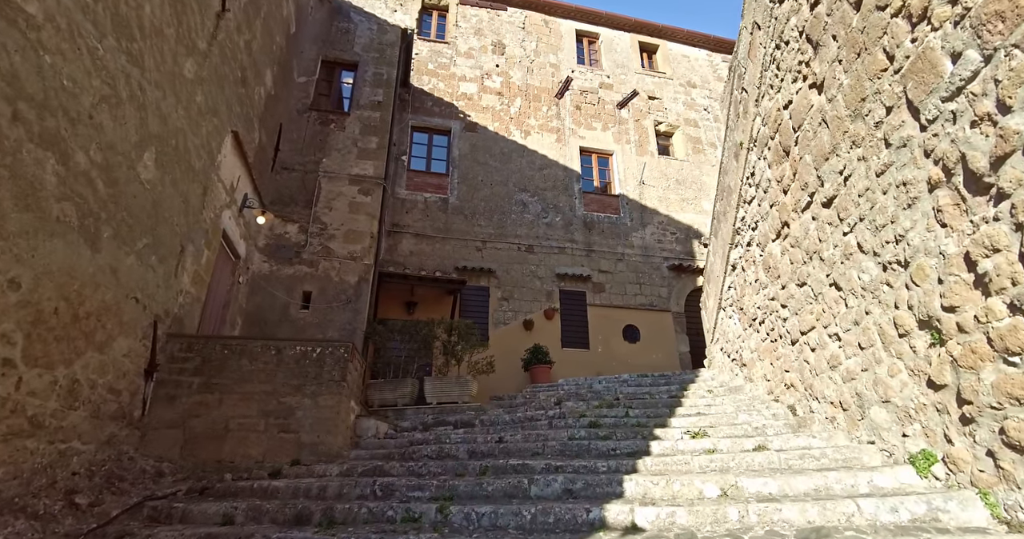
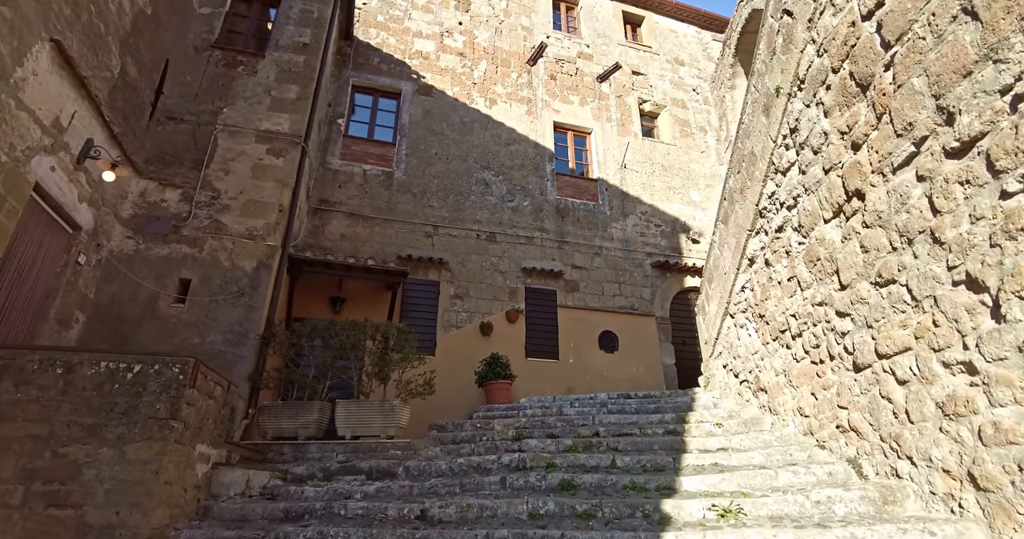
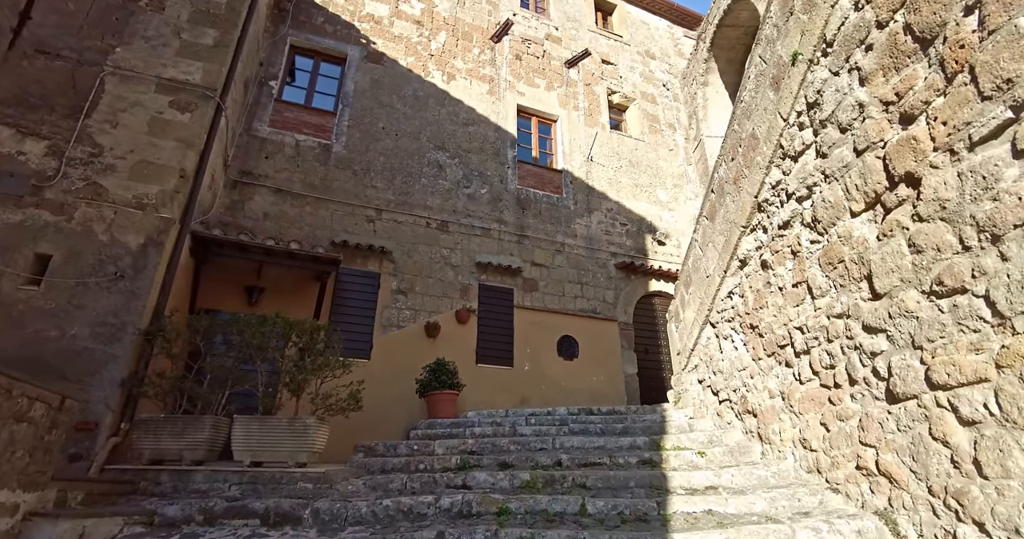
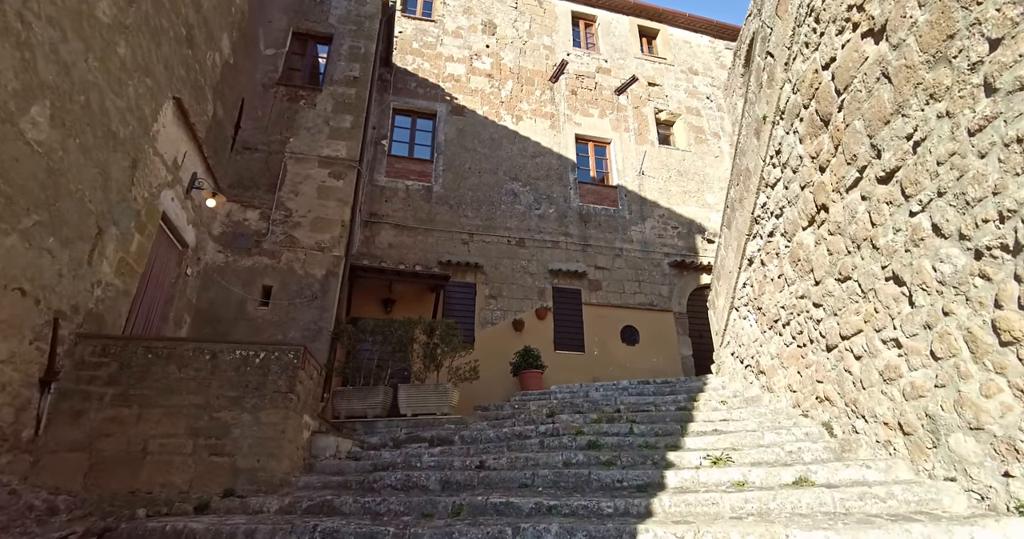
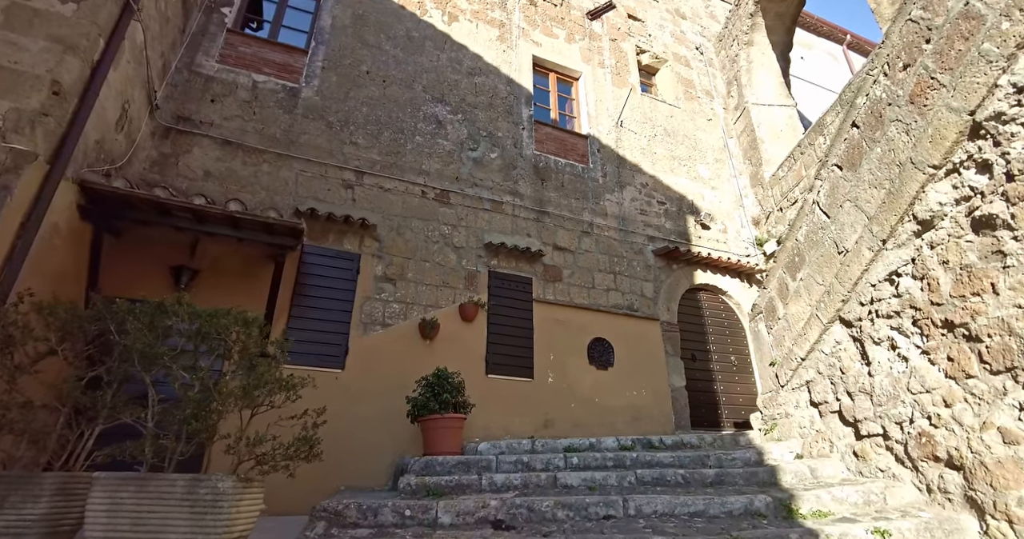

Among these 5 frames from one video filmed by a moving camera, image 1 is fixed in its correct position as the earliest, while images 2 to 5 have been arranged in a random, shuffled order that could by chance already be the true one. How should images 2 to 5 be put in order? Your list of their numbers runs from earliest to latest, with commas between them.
4, 2, 3, 5
